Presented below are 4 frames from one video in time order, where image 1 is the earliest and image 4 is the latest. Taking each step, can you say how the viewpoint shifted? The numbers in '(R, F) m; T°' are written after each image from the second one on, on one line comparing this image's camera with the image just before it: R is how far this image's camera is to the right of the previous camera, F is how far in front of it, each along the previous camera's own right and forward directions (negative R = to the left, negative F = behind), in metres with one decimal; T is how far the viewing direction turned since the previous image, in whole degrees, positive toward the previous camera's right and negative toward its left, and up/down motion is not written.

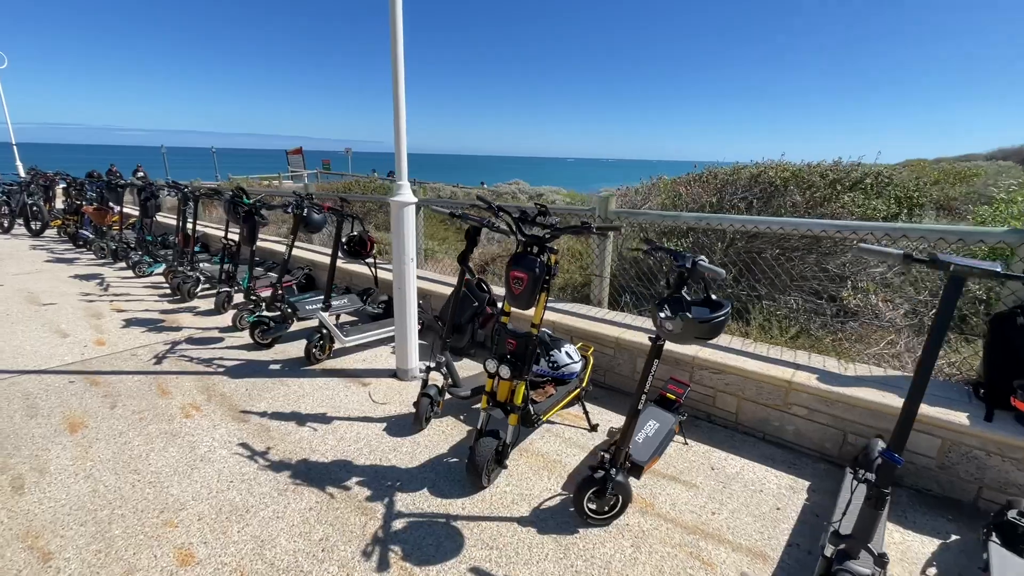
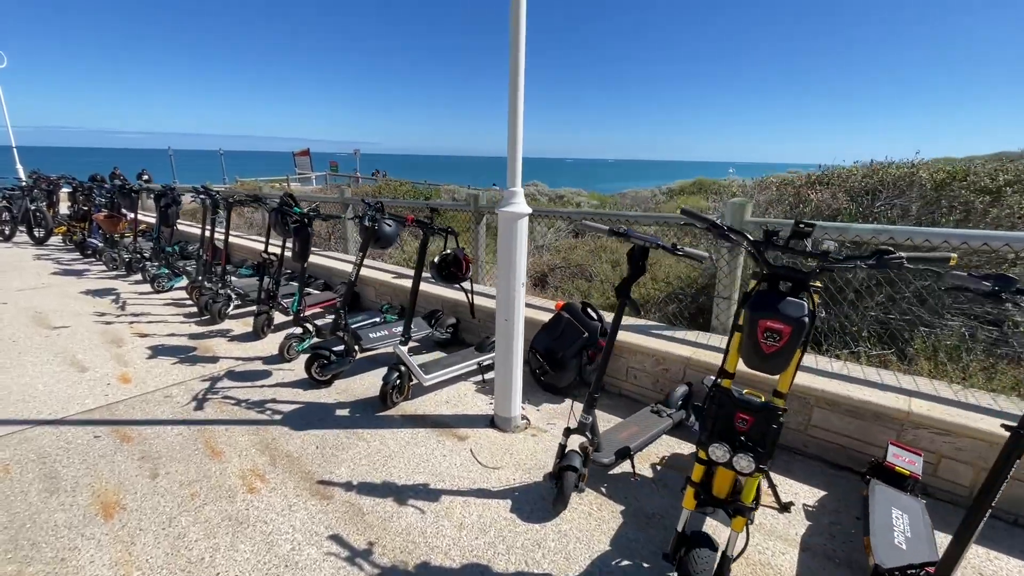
(-0.8, +0.7) m; 0°
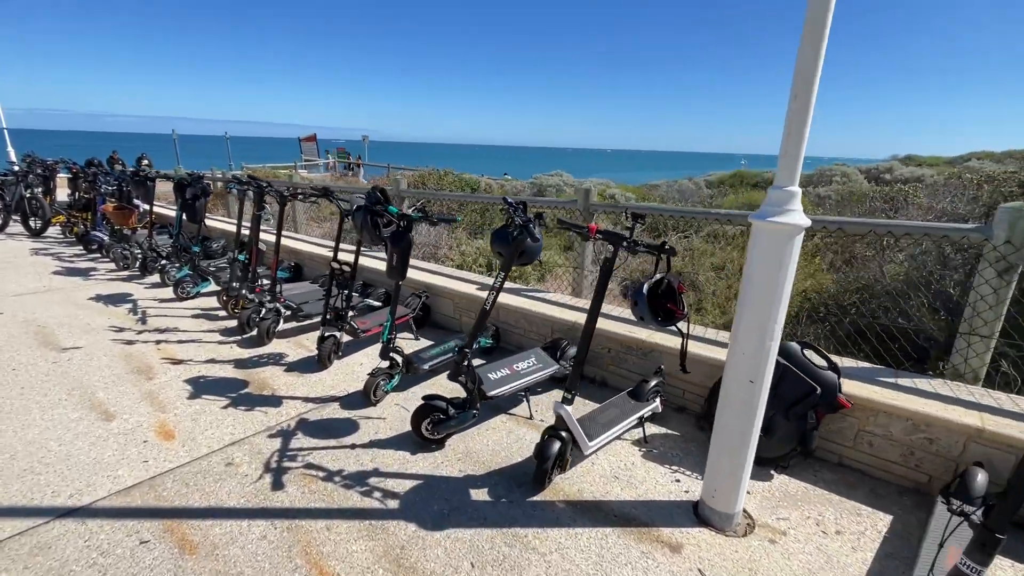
(-1.0, +0.9) m; 0°
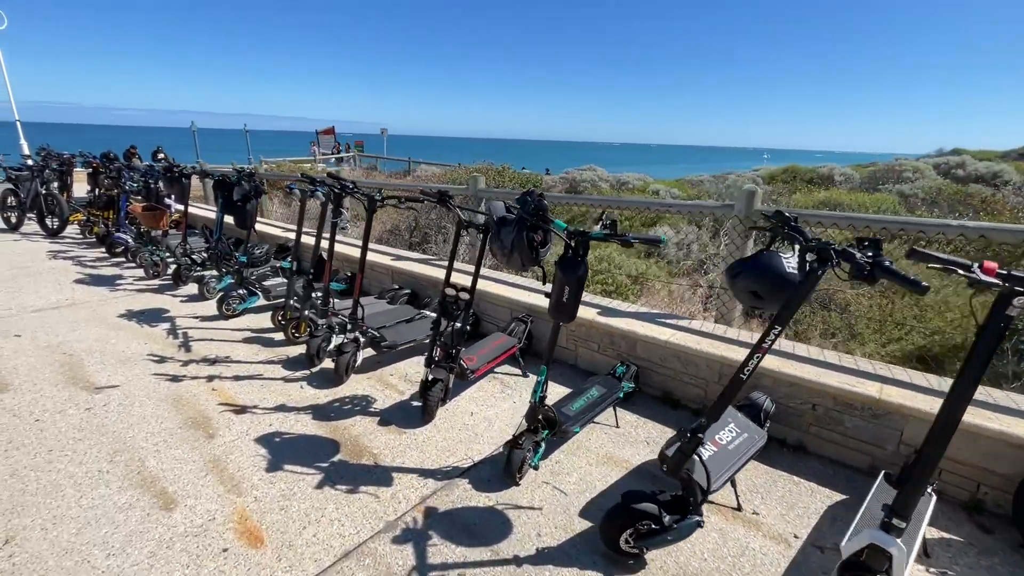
(-0.9, +0.8) m; -1°
